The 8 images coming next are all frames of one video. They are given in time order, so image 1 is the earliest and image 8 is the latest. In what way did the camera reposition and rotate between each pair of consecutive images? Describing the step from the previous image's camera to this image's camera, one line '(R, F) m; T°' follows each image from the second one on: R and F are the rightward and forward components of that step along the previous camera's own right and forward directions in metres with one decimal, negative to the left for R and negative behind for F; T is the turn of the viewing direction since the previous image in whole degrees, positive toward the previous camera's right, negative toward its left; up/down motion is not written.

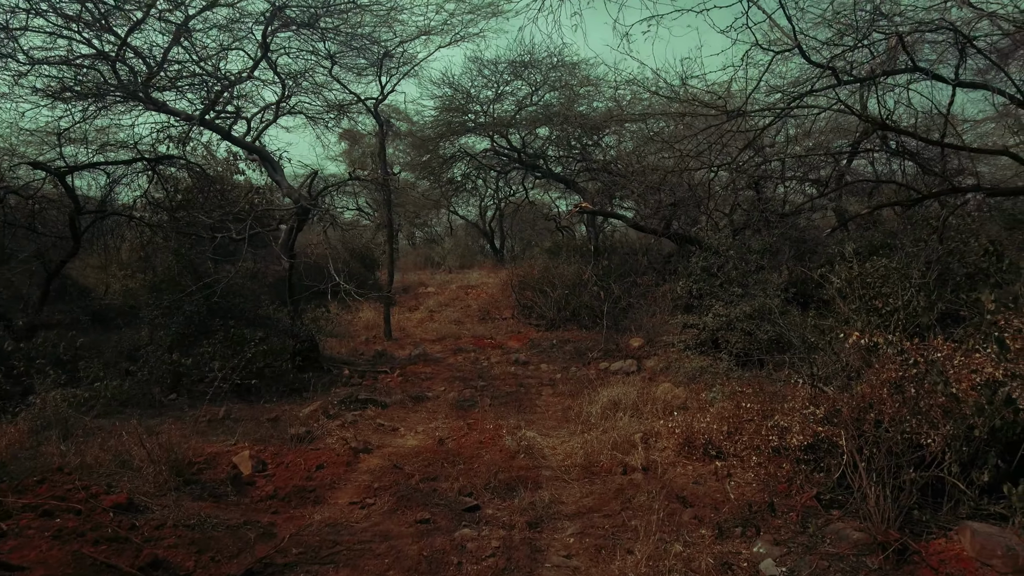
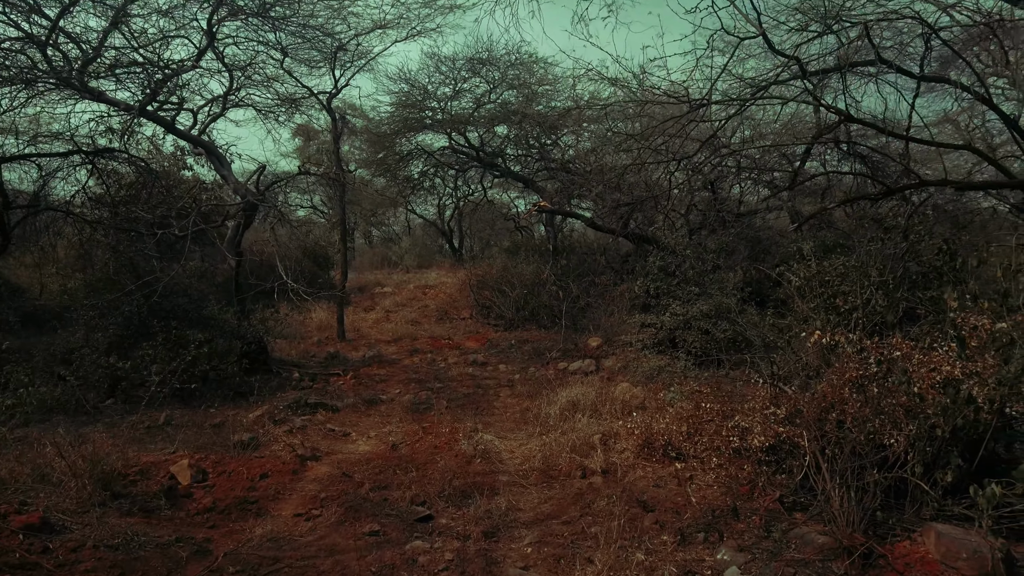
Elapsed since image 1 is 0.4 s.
(0.0, +0.2) m; +4°
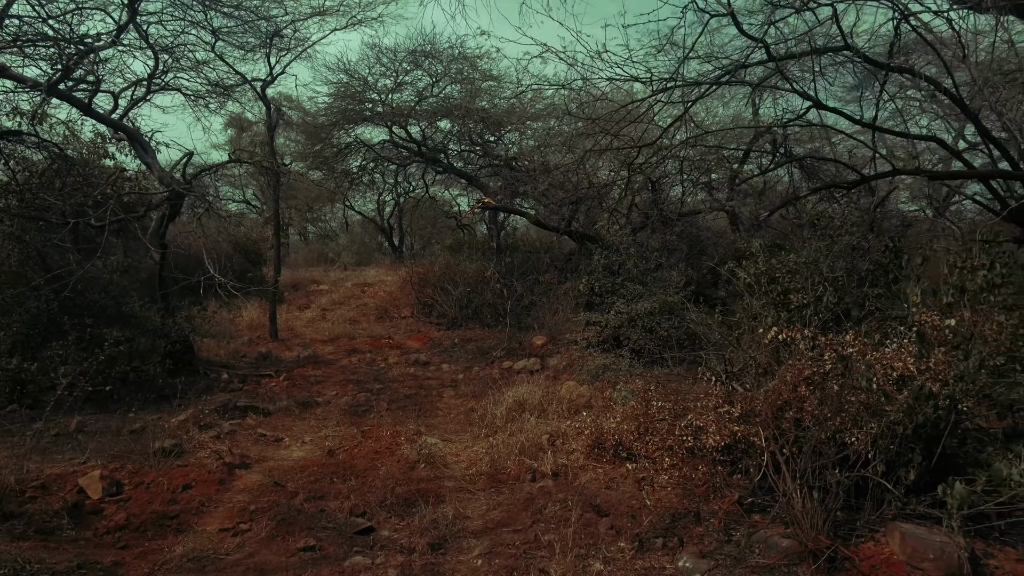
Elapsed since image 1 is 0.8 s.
(0.0, +0.2) m; +5°
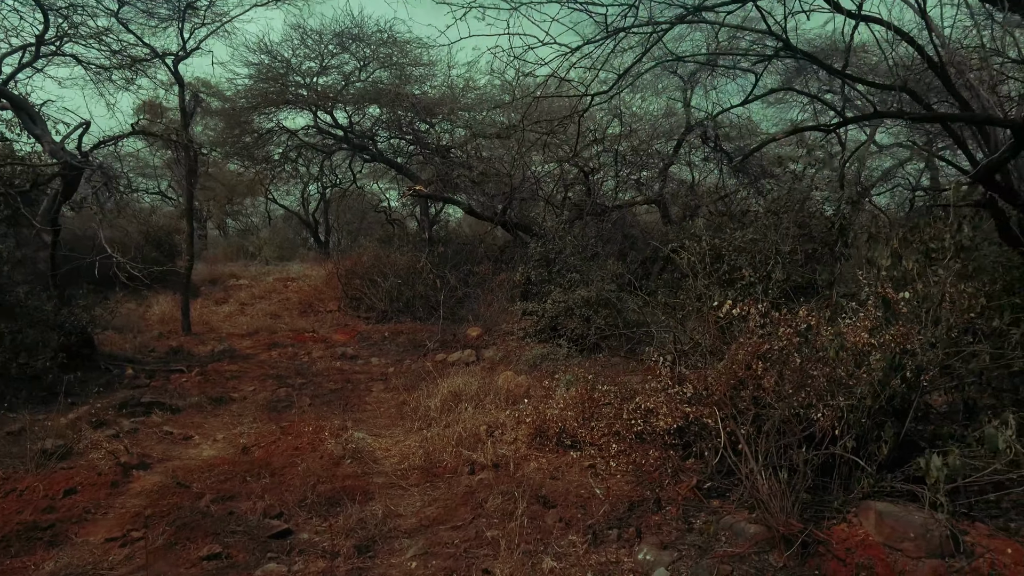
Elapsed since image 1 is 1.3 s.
(0.0, +0.3) m; +6°
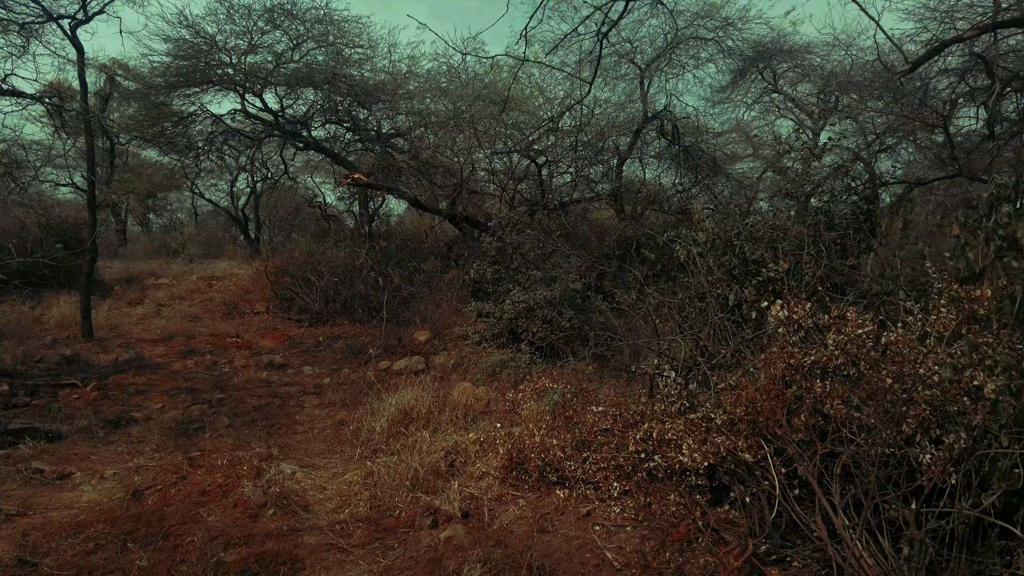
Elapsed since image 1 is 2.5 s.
(-0.2, +0.9) m; +5°
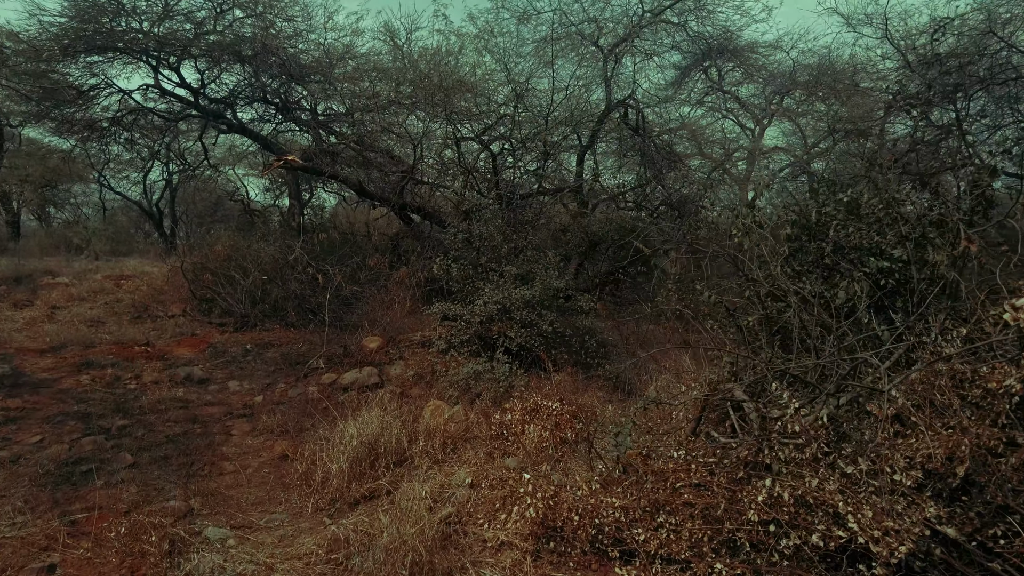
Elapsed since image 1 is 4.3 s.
(-0.4, +1.1) m; +6°
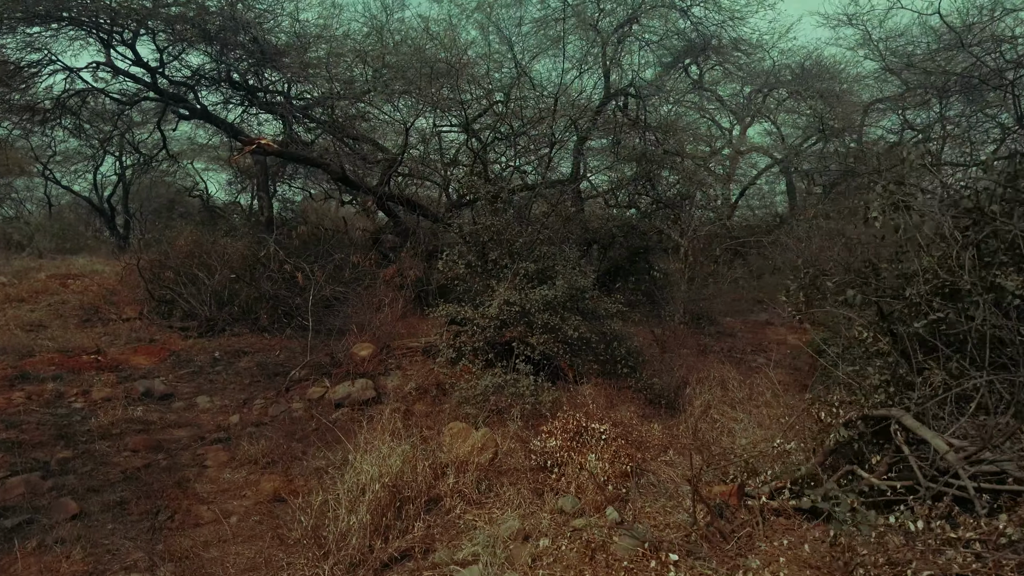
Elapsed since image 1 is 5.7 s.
(-0.5, +0.8) m; +3°
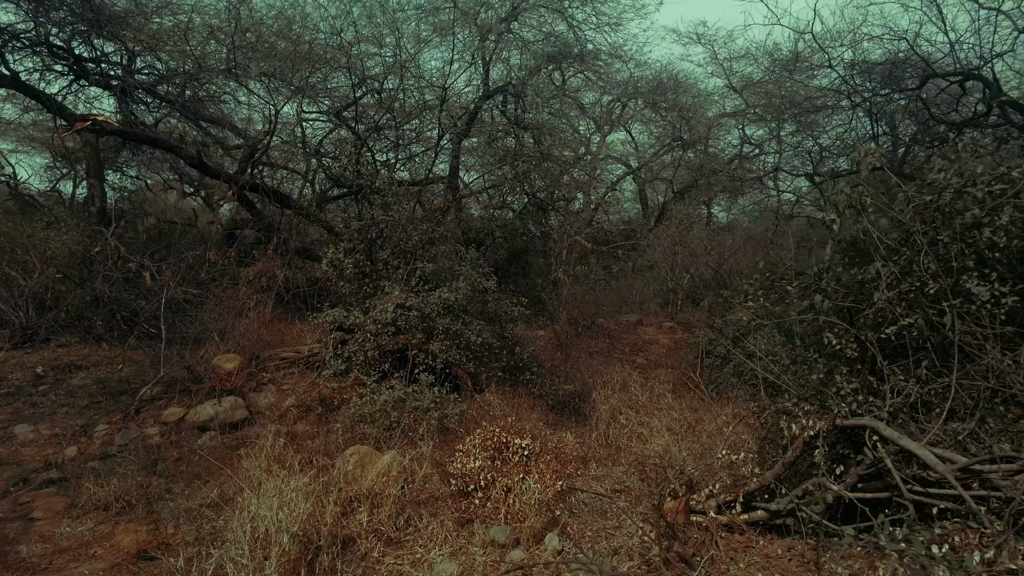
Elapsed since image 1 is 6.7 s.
(-0.3, +0.4) m; +12°
